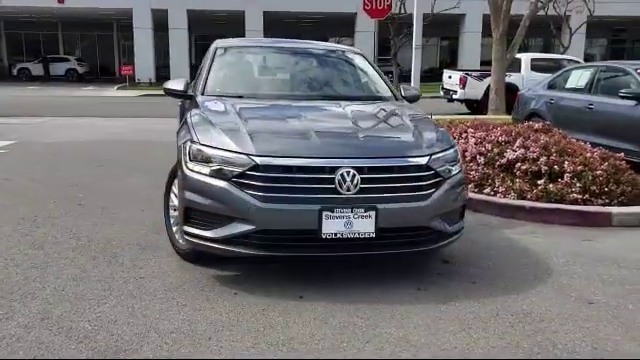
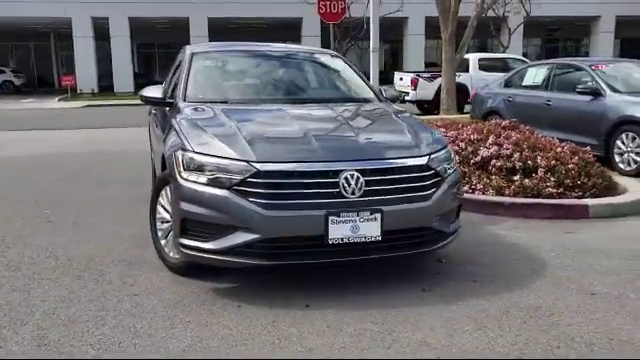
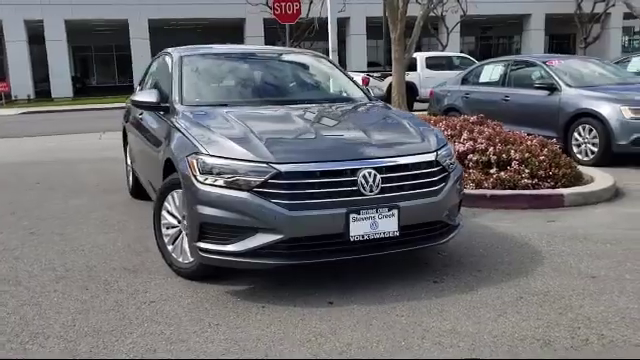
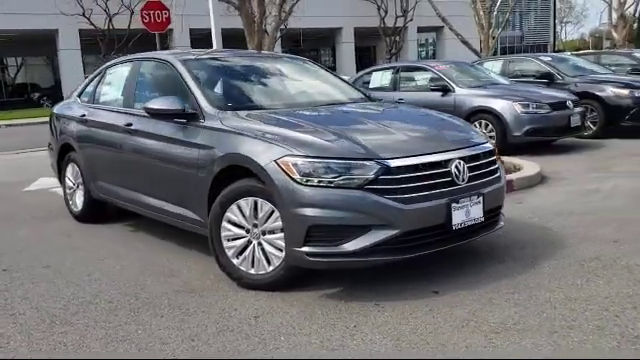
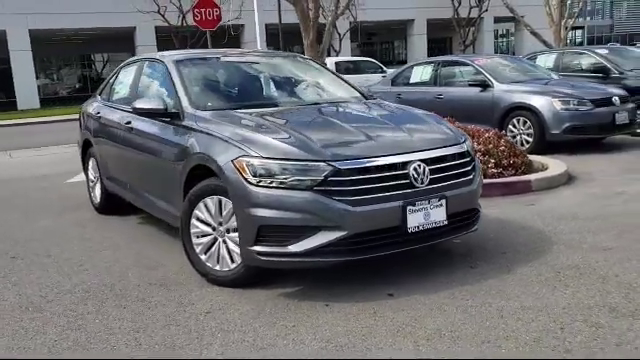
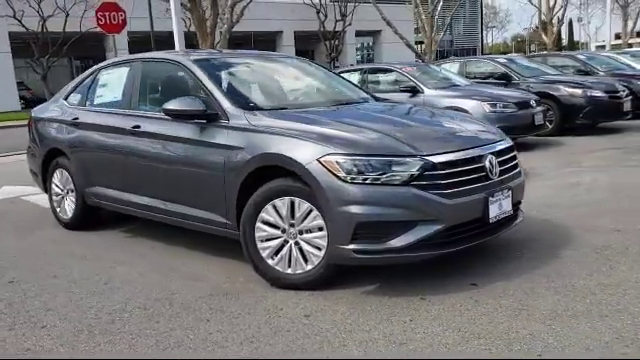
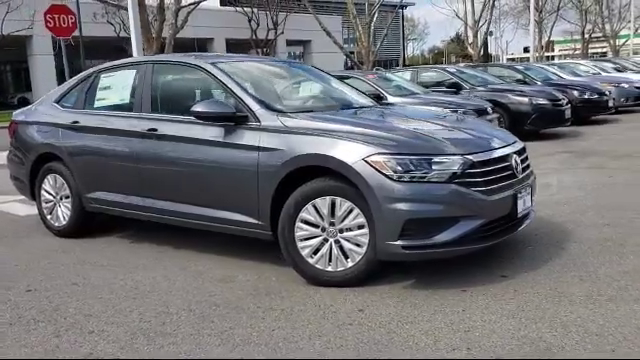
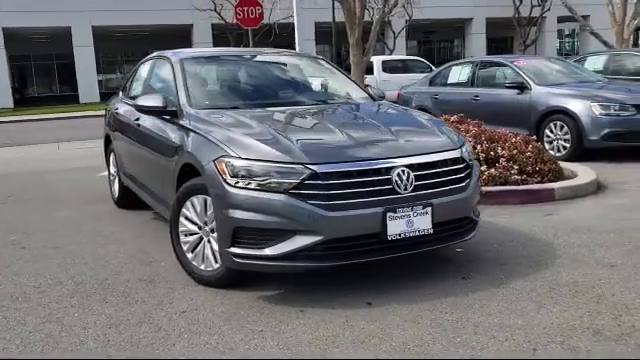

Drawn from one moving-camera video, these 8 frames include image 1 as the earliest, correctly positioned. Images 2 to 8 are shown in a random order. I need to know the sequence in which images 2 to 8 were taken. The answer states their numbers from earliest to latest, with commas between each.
2, 3, 8, 5, 4, 6, 7
